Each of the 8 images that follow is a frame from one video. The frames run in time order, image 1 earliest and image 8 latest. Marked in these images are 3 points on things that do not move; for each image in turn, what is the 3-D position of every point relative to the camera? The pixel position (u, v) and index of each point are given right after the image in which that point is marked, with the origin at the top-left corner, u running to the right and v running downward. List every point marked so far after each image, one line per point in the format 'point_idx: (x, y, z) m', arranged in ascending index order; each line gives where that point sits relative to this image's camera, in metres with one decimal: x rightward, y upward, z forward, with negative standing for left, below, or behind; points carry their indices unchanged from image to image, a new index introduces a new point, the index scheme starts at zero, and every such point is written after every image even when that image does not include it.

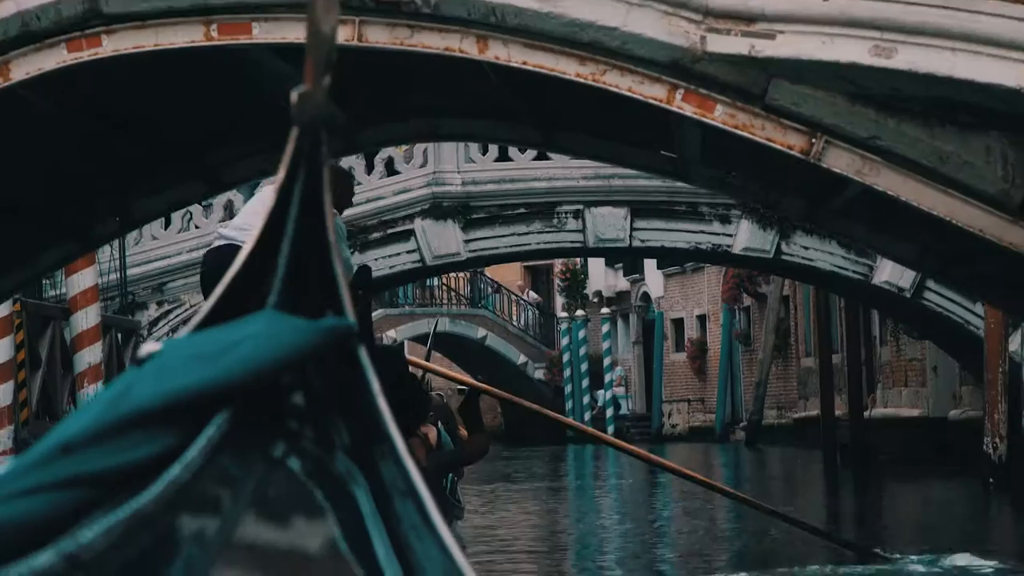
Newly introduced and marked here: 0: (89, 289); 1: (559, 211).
0: (-2.2, 0.0, +12.0) m
1: (+0.3, +0.5, +15.2) m
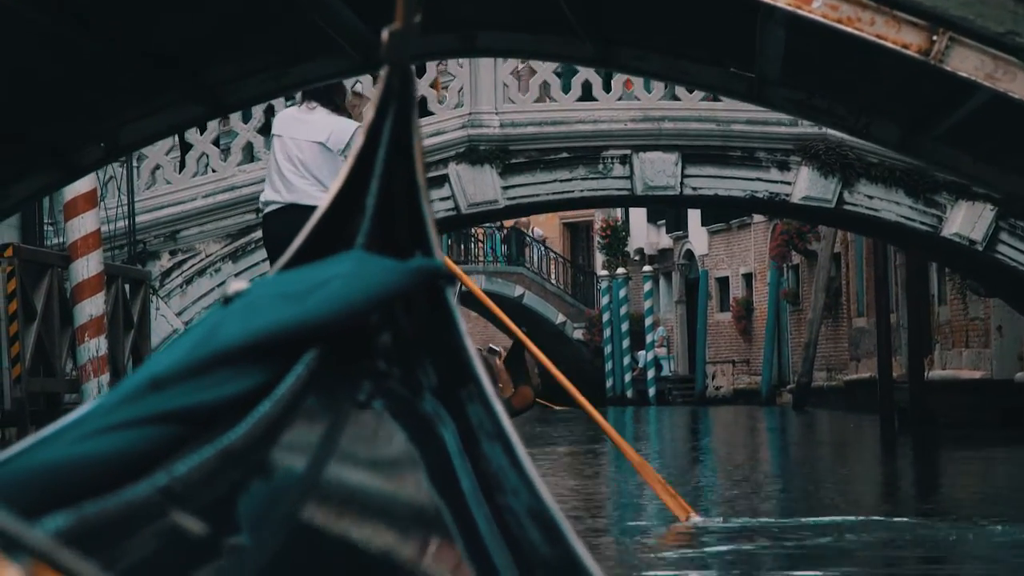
0: (-2.0, +0.3, +11.0) m
1: (+0.6, +0.8, +14.1) m
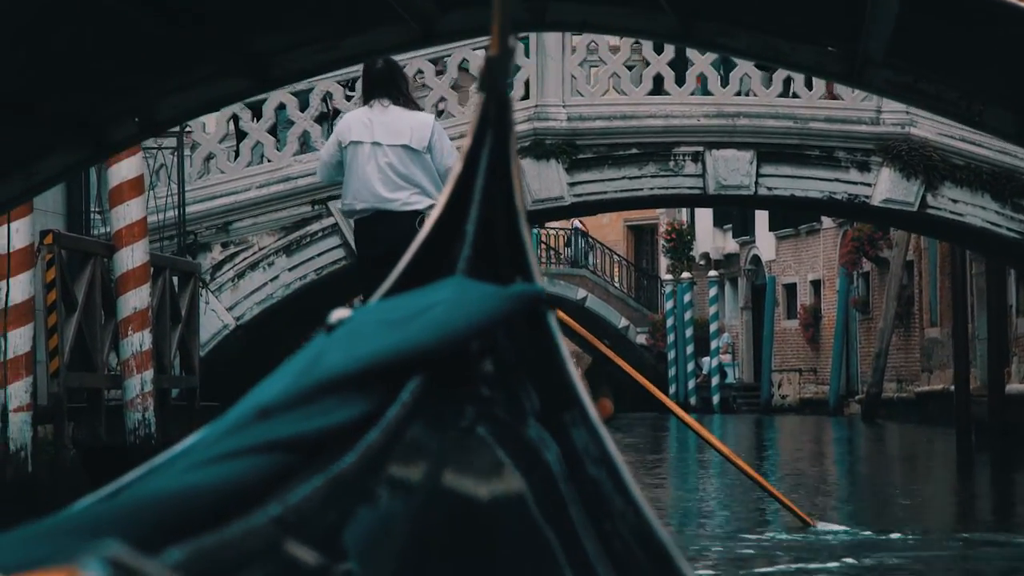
0: (-1.7, +0.3, +10.4) m
1: (+1.0, +0.8, +13.5) m
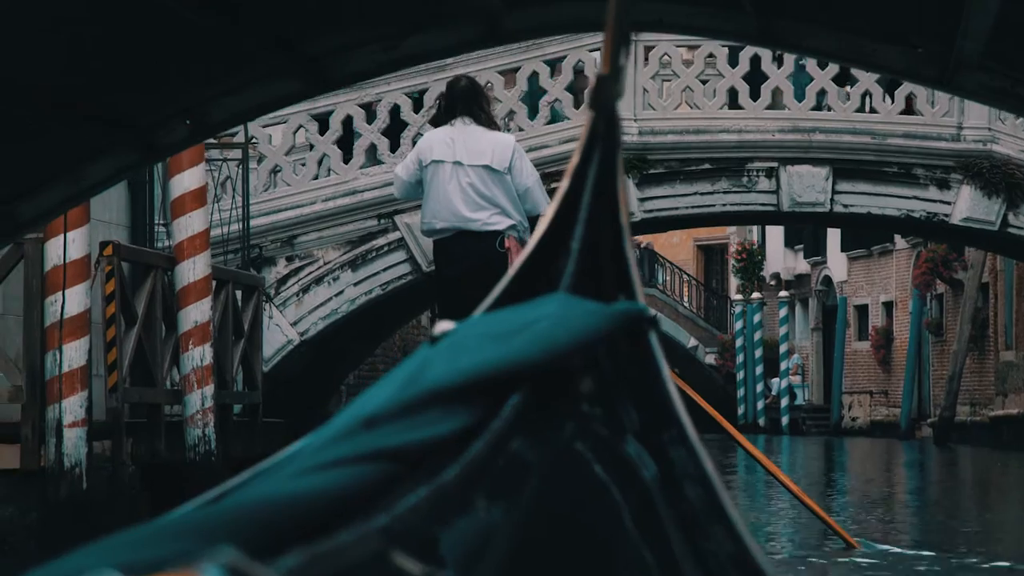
0: (-1.4, +0.2, +10.2) m
1: (+1.4, +0.7, +13.2) m
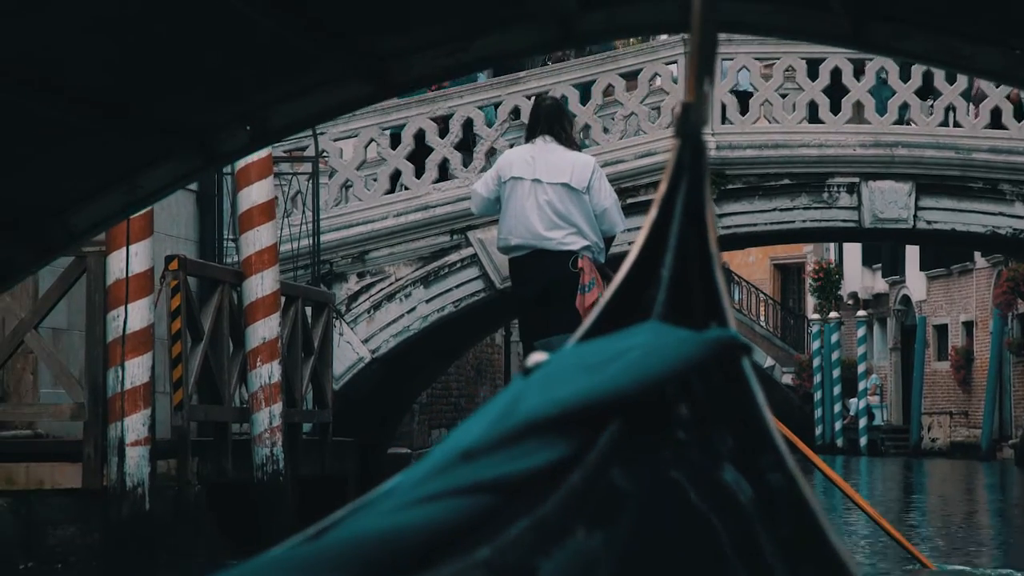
0: (-1.1, +0.2, +10.0) m
1: (+1.8, +0.6, +12.9) m
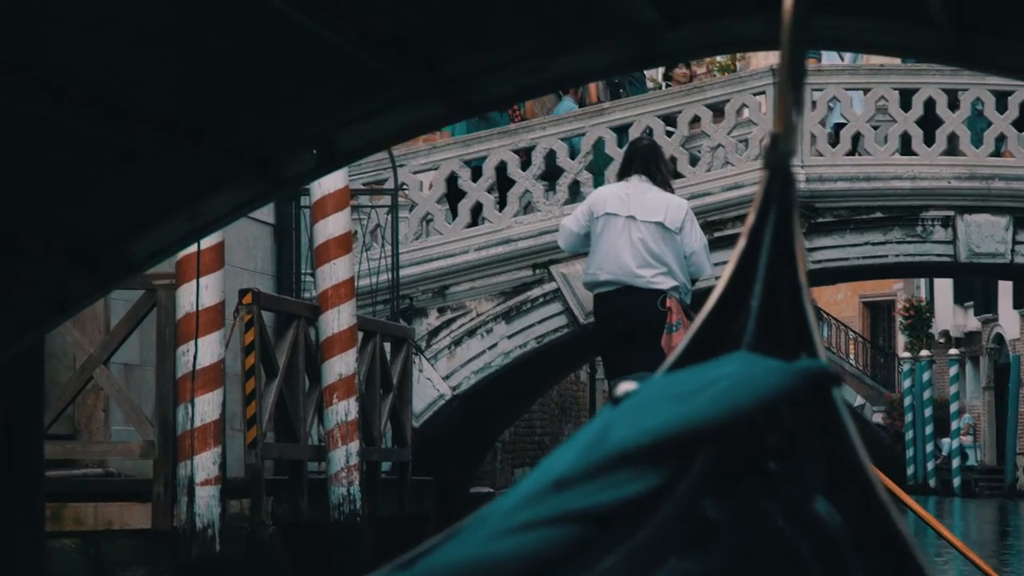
0: (-0.7, 0.0, +9.7) m
1: (+2.3, +0.4, +12.5) m
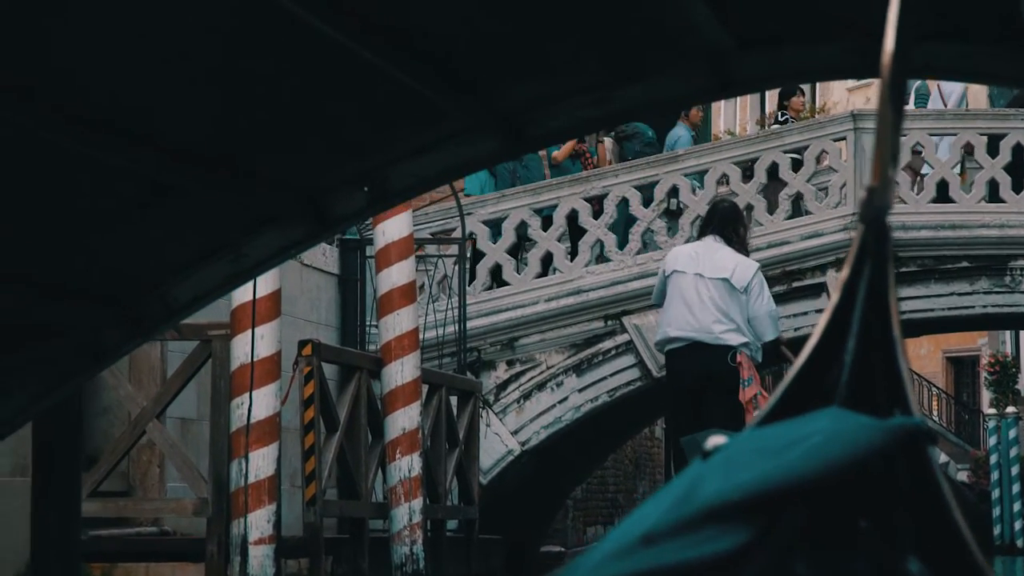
0: (-0.4, -0.2, +9.4) m
1: (+2.7, +0.1, +12.1) m
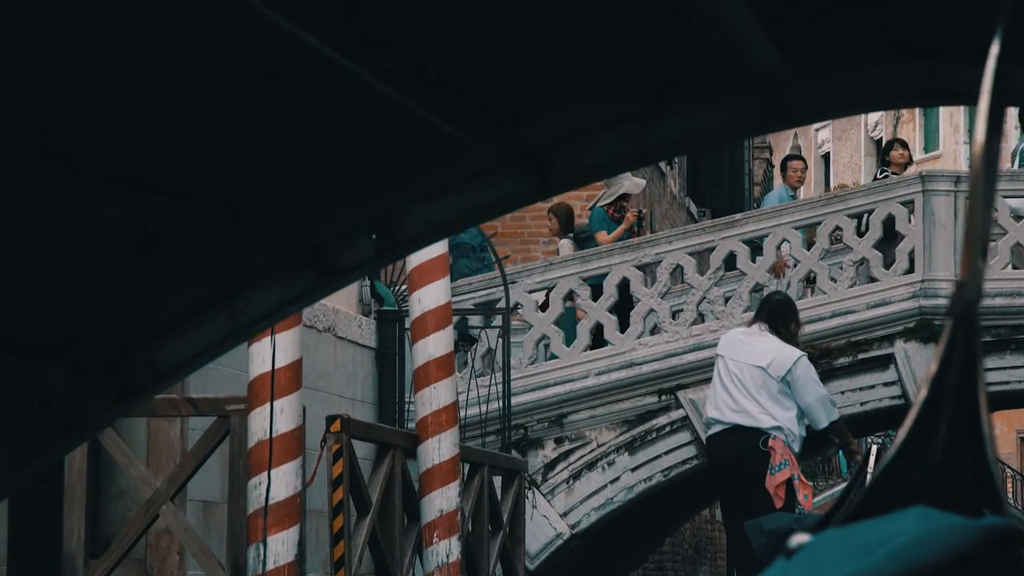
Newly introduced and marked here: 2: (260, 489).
0: (-0.3, -0.5, +8.8) m
1: (+2.9, -0.2, +11.4) m
2: (-0.8, -0.6, +7.3) m
